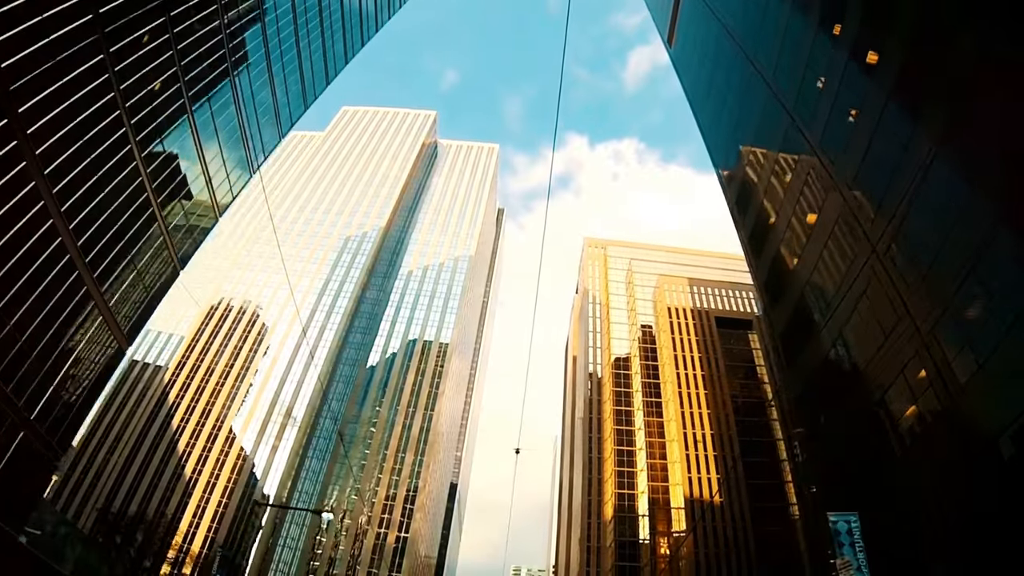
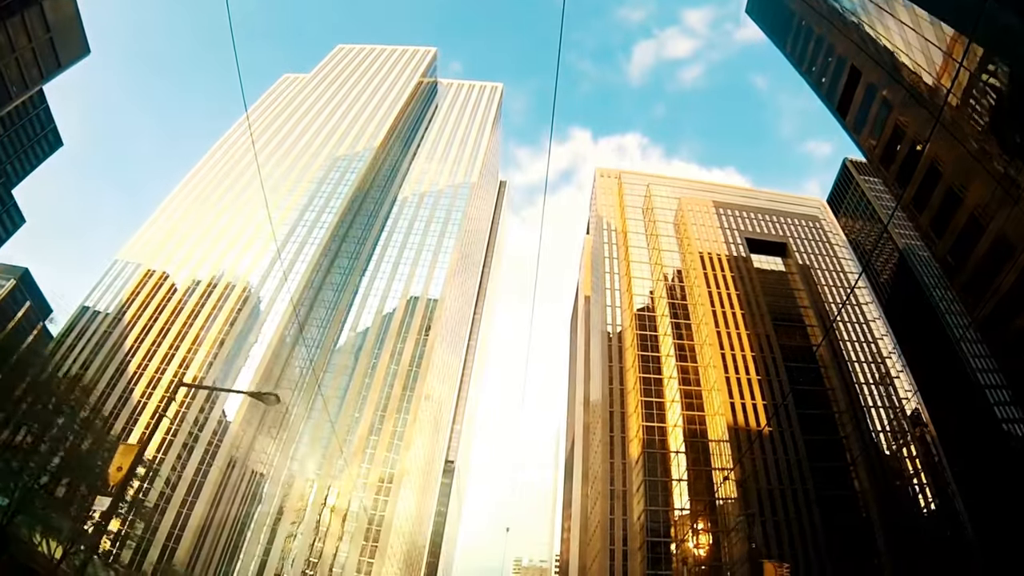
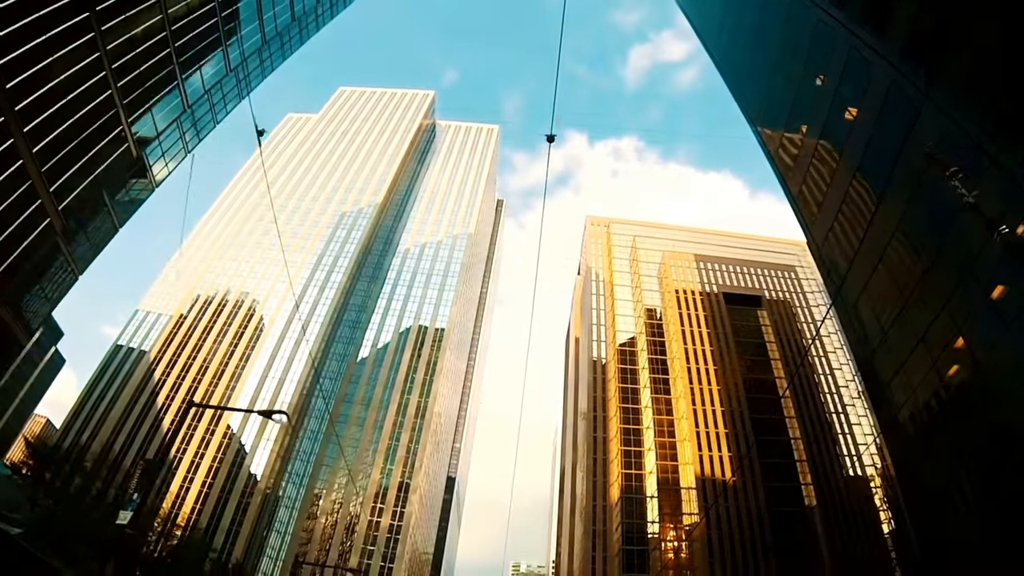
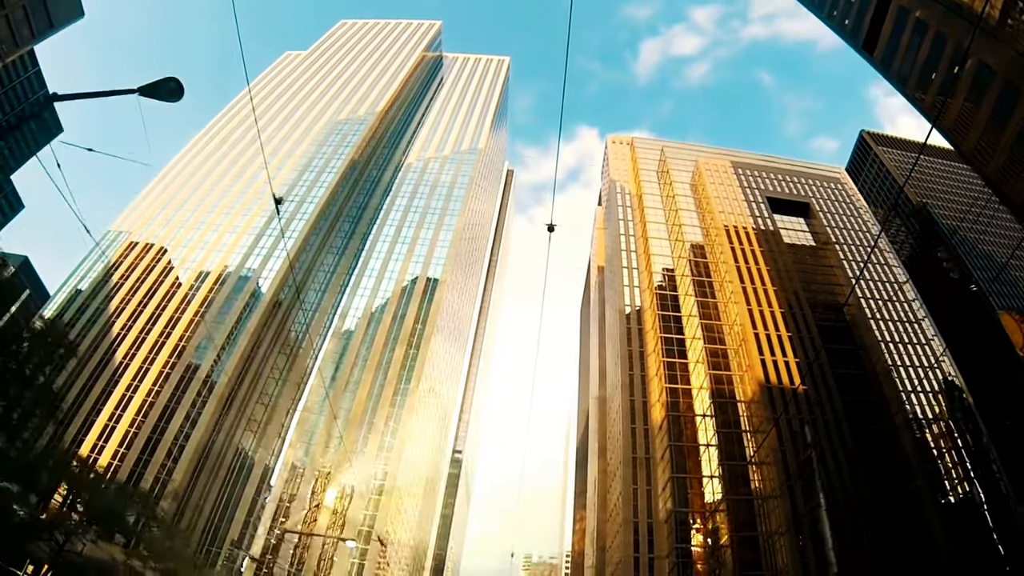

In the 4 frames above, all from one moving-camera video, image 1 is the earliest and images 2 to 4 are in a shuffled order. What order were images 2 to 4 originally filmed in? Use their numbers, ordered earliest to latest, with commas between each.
3, 2, 4
